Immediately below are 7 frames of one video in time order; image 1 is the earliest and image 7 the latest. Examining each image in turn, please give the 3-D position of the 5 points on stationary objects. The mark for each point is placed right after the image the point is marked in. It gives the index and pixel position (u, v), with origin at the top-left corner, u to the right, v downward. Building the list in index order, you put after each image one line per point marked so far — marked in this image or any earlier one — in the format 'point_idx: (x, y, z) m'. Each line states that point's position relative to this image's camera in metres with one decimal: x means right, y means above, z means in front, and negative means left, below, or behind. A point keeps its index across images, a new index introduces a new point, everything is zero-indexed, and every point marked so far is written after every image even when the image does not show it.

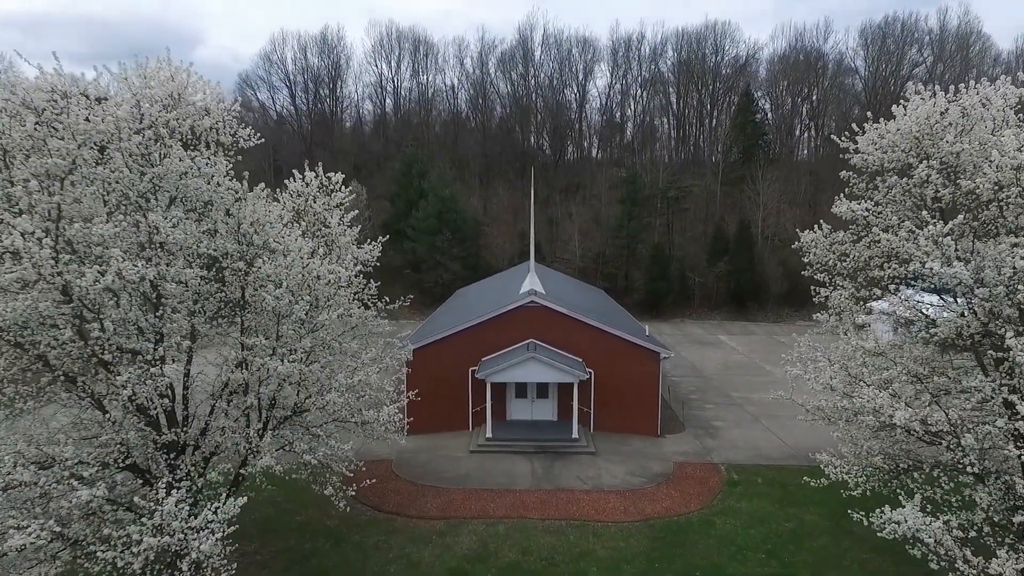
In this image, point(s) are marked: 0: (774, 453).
0: (+7.7, -4.8, +16.0) m
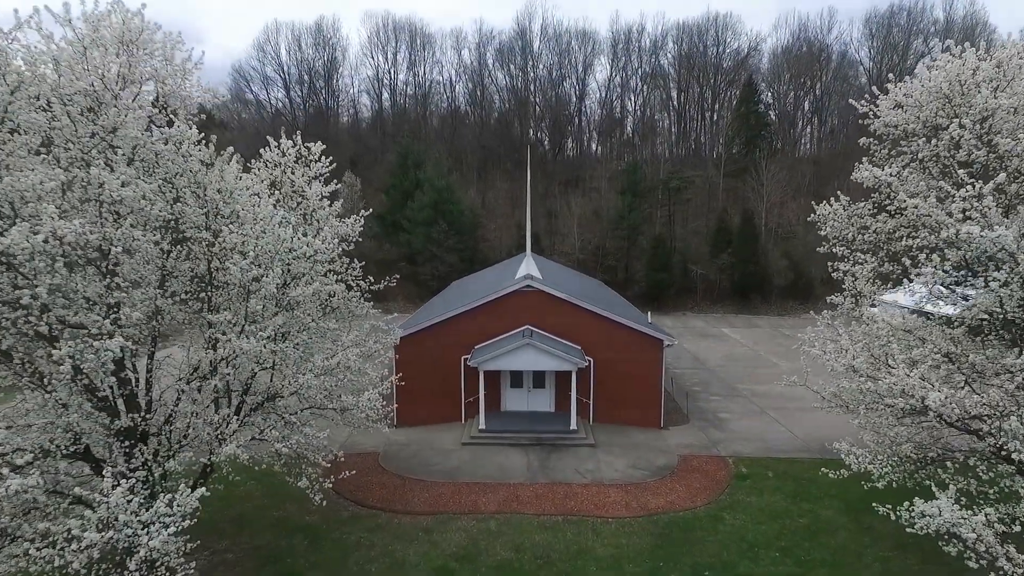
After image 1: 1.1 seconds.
0: (+7.5, -4.4, +15.1) m
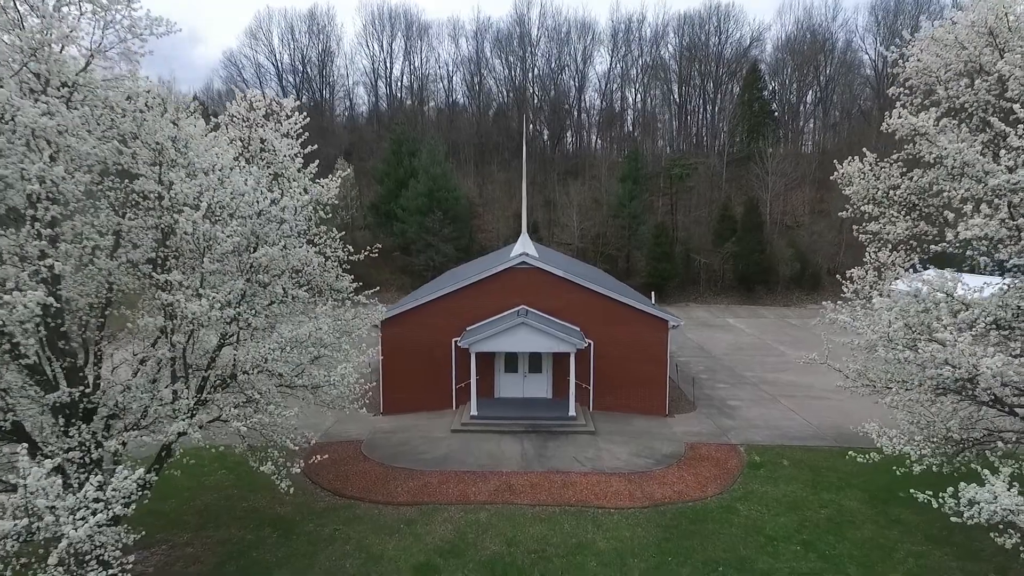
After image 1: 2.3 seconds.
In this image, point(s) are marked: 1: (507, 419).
0: (+7.4, -3.7, +14.1) m
1: (-0.1, -3.3, +13.9) m
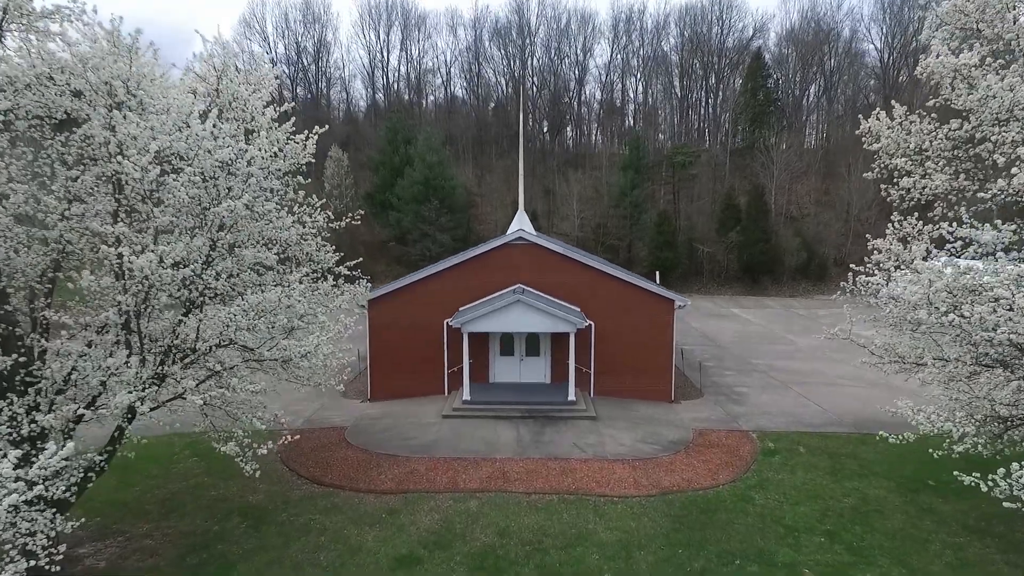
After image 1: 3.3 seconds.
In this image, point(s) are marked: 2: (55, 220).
0: (+7.3, -3.2, +13.2) m
1: (-0.3, -2.8, +13.0) m
2: (-6.1, +0.9, +7.3) m
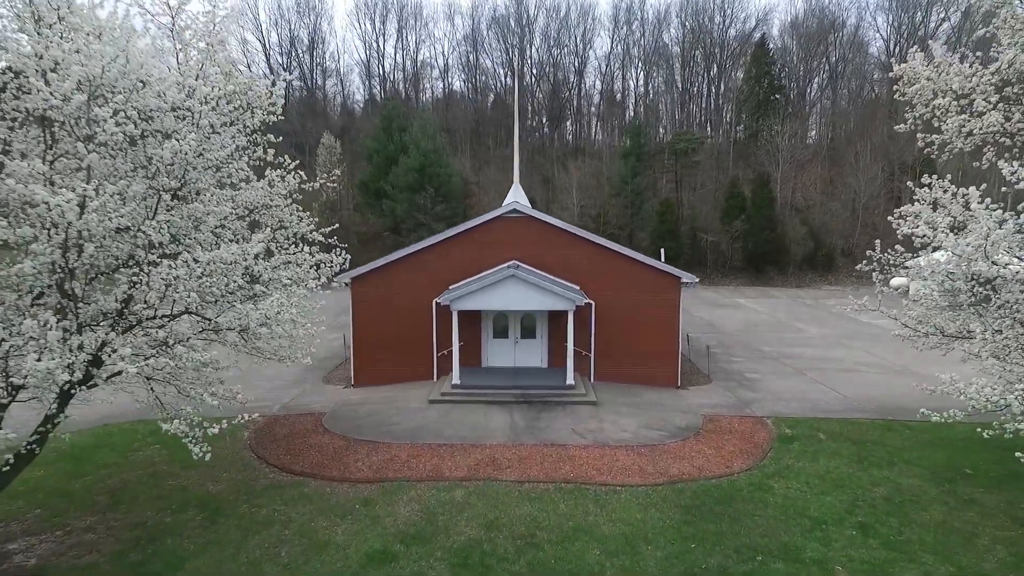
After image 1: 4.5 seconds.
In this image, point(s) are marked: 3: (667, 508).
0: (+7.1, -2.6, +12.2) m
1: (-0.4, -2.2, +12.0) m
2: (-6.2, +1.4, +6.3) m
3: (+2.2, -3.2, +7.8) m
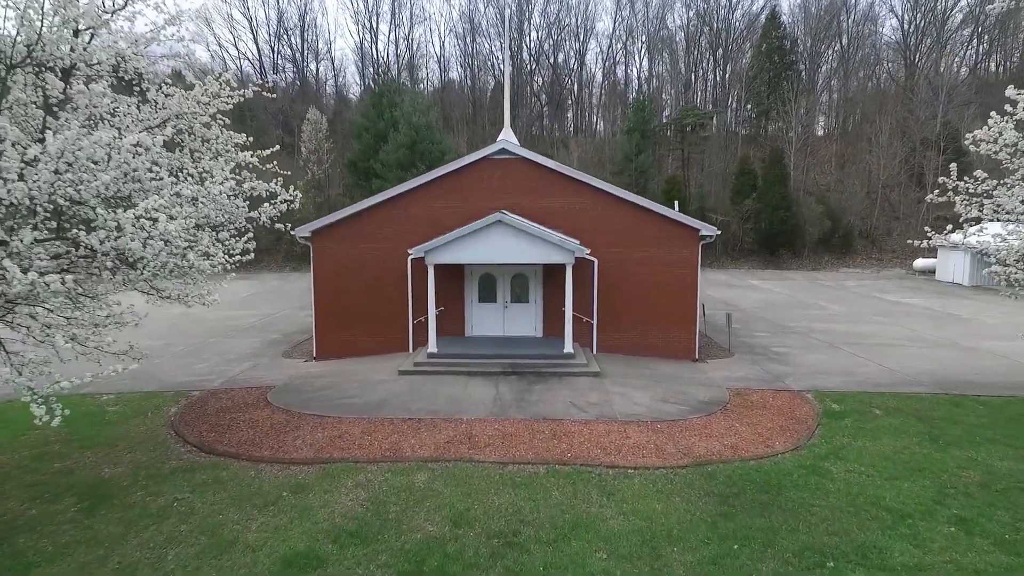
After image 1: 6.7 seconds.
0: (+6.9, -1.7, +10.2) m
1: (-0.6, -1.3, +10.0) m
2: (-6.5, +2.3, +4.3) m
3: (+2.0, -2.2, +5.9) m
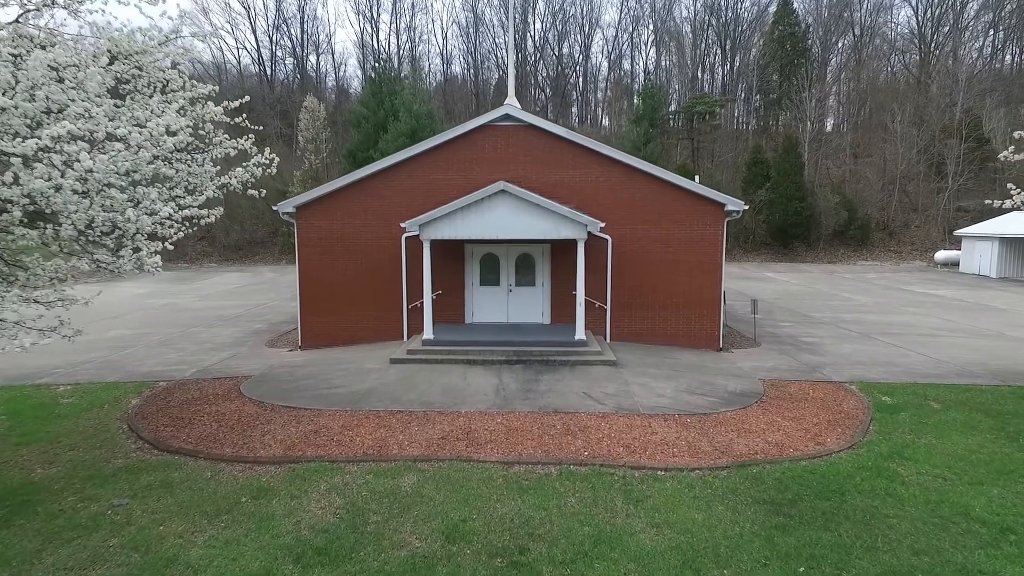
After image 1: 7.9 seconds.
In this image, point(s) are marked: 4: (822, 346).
0: (+7.0, -1.4, +9.1) m
1: (-0.6, -1.0, +9.0) m
2: (-6.4, +2.7, +3.3) m
3: (+2.0, -1.9, +4.8) m
4: (+6.2, -1.2, +10.9) m
